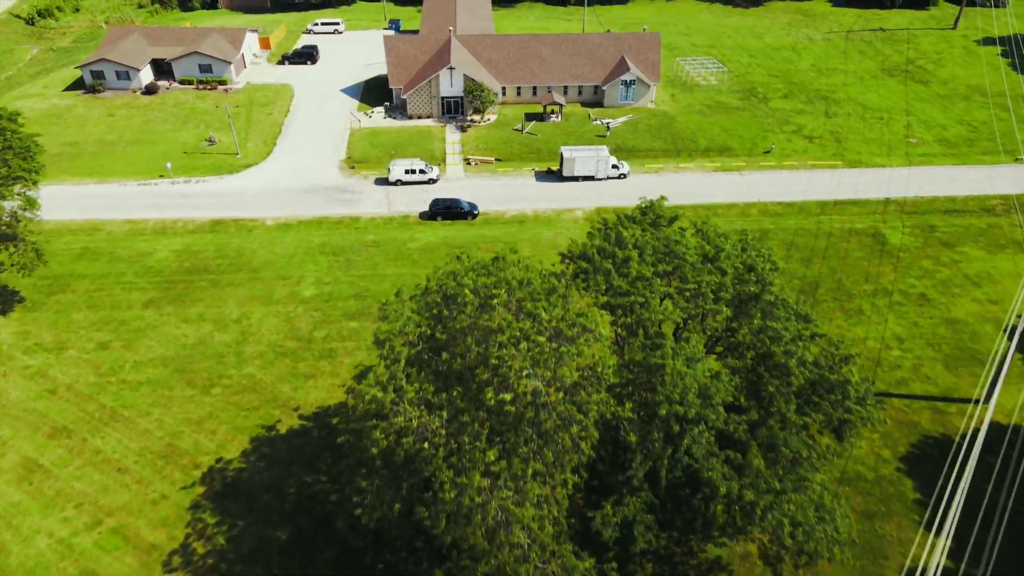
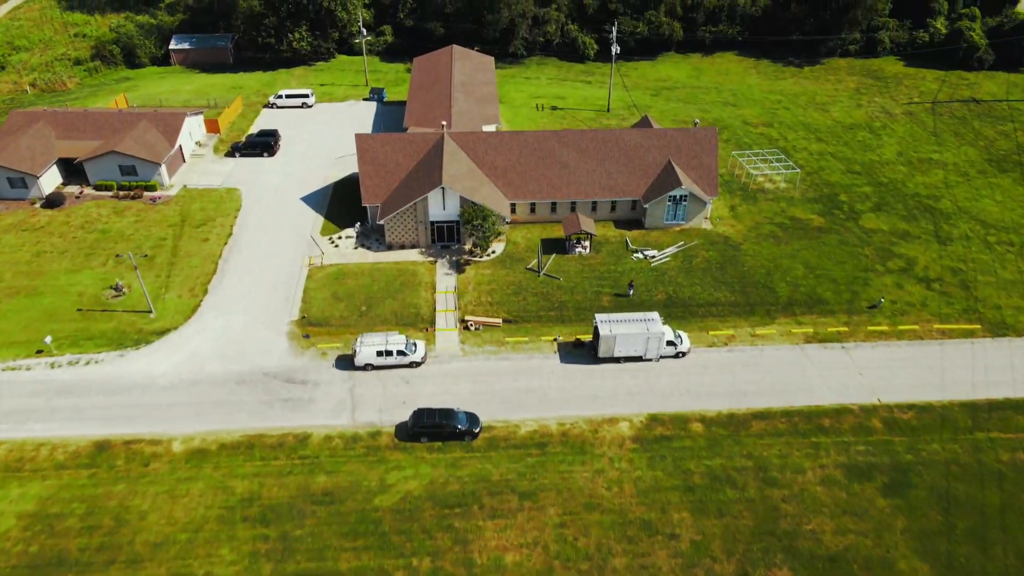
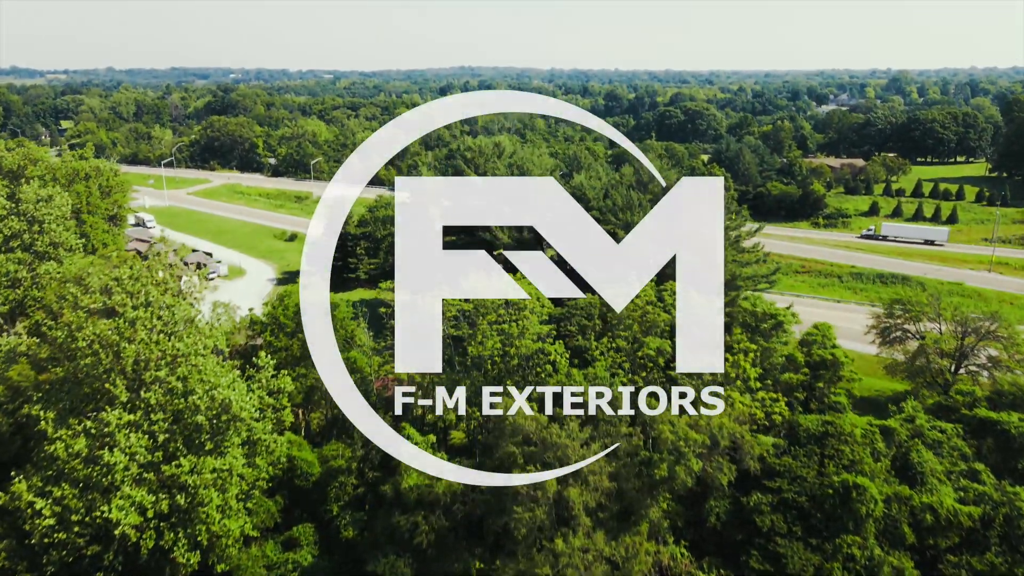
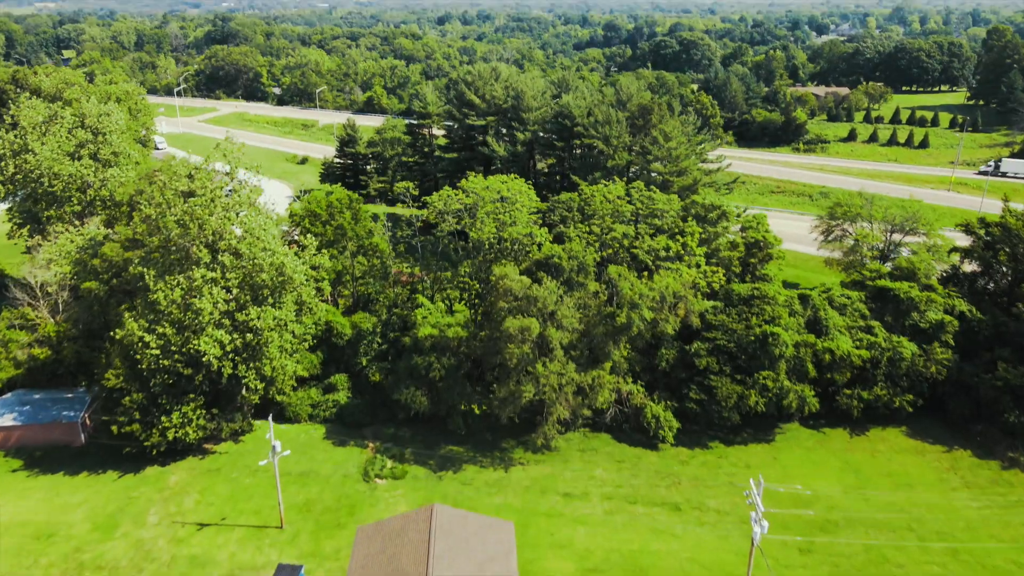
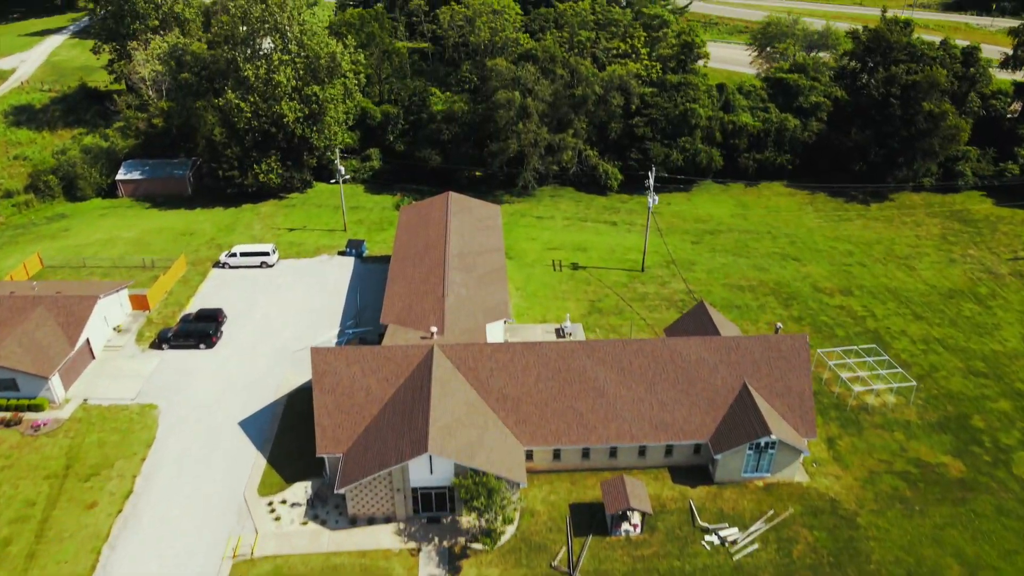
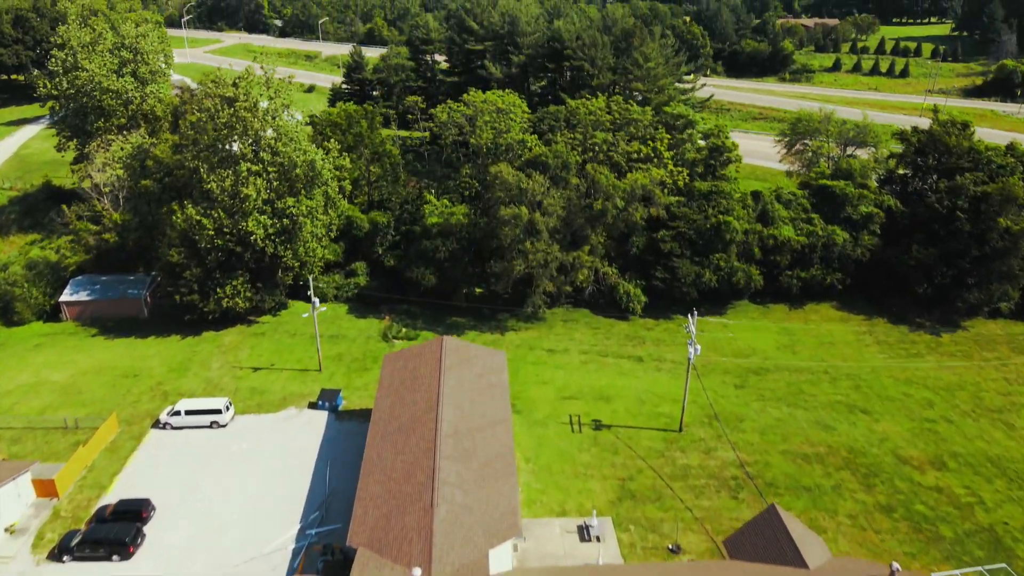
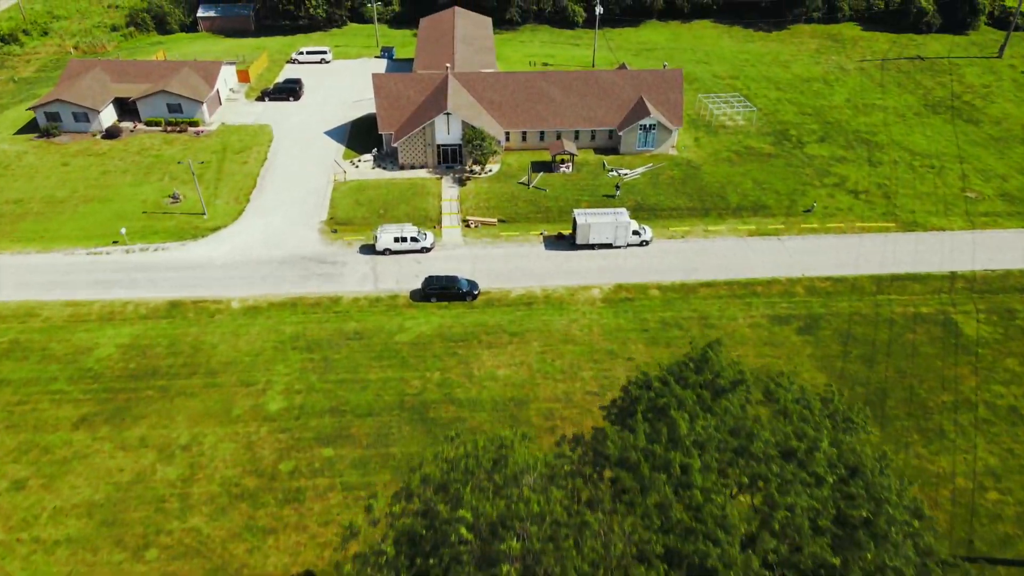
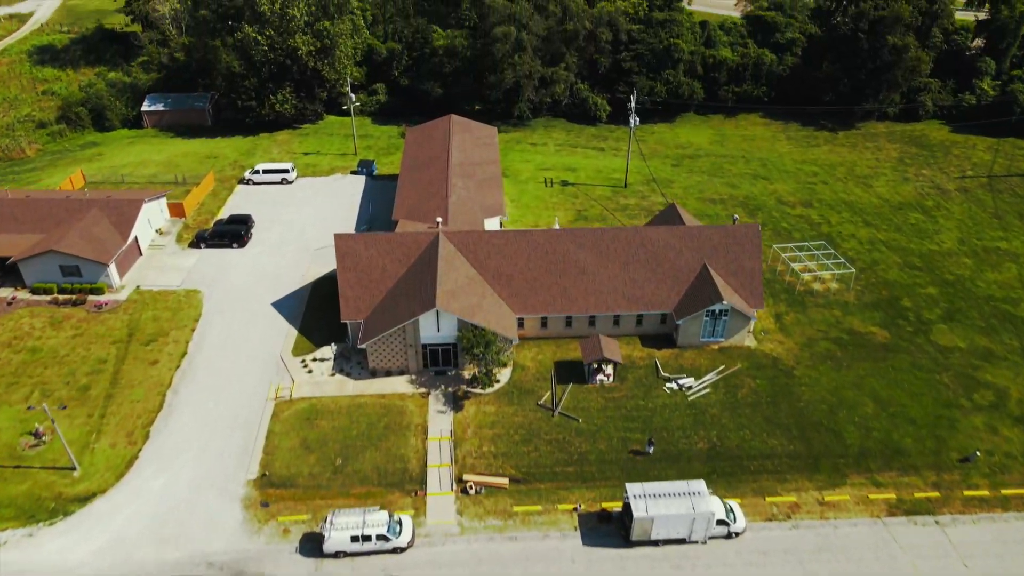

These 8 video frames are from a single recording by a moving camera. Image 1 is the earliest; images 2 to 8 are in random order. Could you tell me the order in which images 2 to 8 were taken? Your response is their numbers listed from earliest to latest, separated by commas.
7, 2, 8, 5, 6, 4, 3
